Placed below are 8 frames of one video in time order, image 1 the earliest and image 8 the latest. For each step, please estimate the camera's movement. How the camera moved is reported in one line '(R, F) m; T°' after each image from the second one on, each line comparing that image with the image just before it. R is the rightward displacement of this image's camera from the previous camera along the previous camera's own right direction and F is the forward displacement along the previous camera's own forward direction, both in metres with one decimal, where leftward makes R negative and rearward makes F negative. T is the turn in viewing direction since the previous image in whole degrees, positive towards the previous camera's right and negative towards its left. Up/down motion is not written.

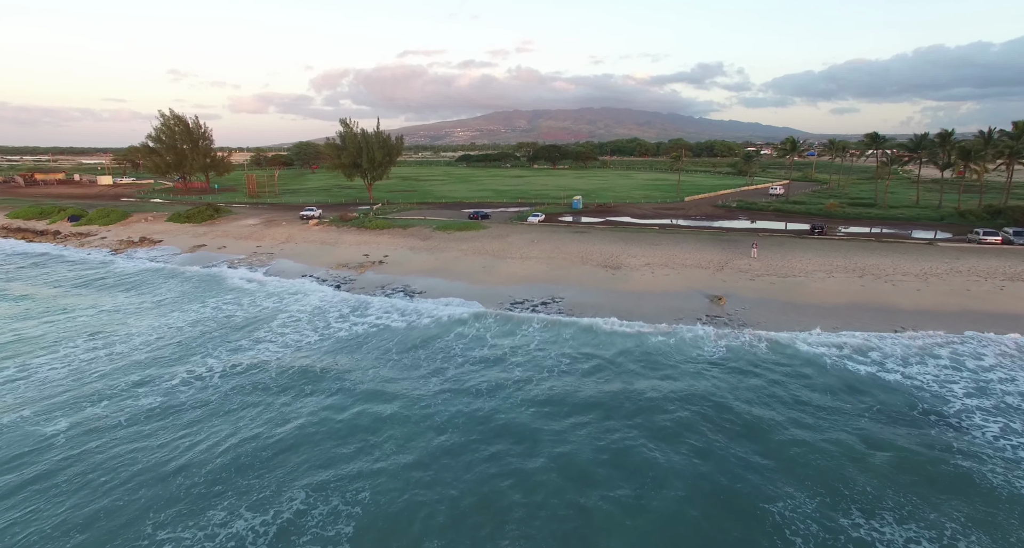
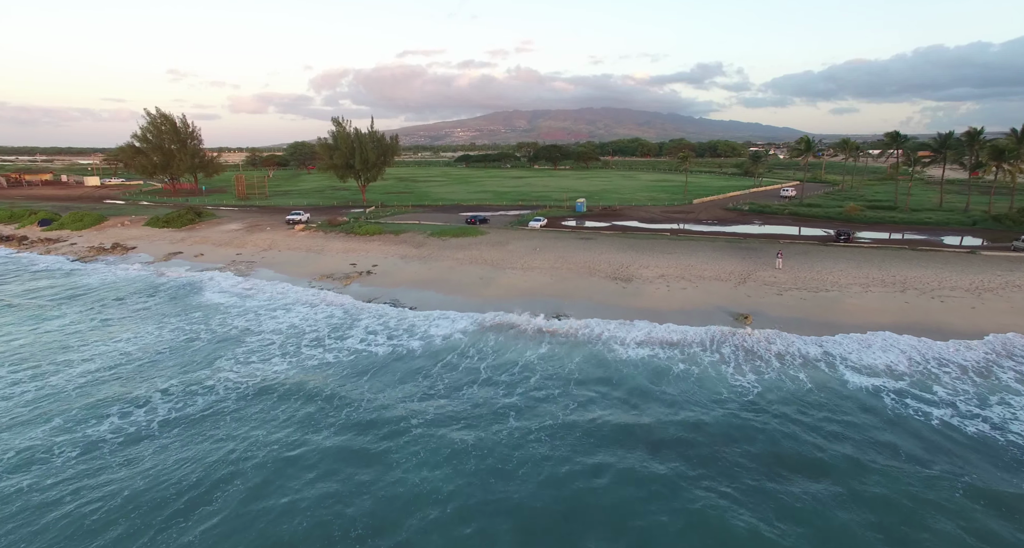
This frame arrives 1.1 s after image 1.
(0.0, +3.3) m; 0°
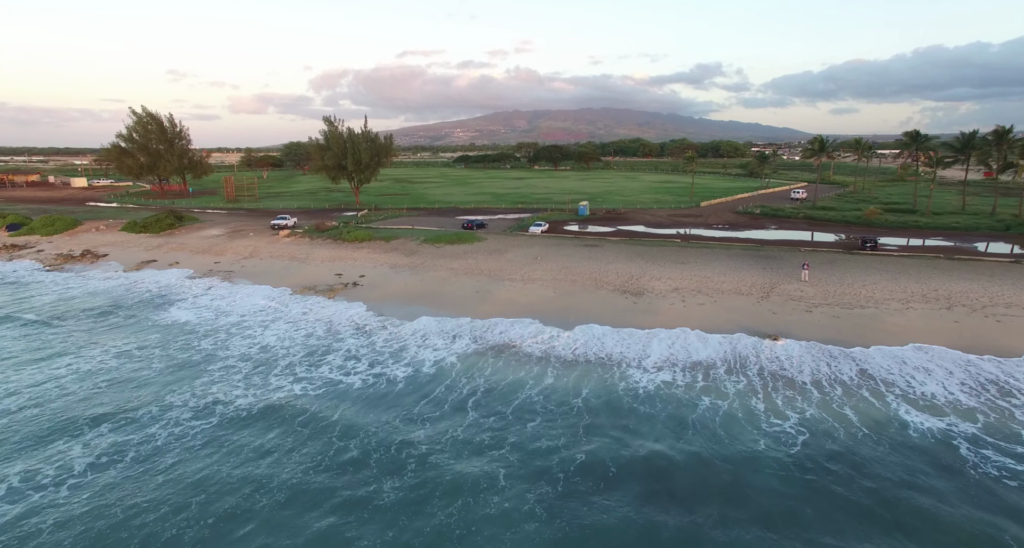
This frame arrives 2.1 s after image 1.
(0.0, +3.0) m; 0°
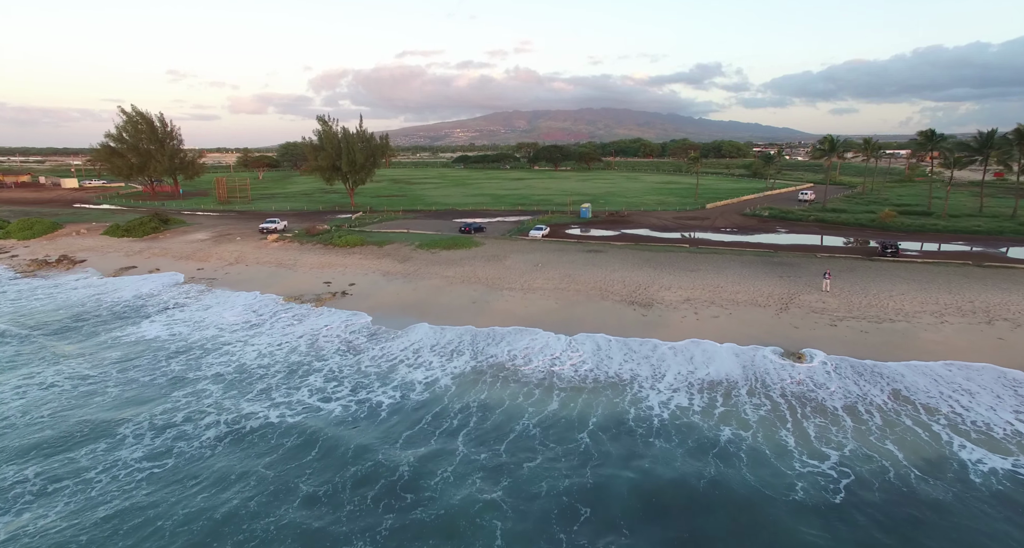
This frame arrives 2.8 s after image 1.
(0.0, +2.1) m; 0°
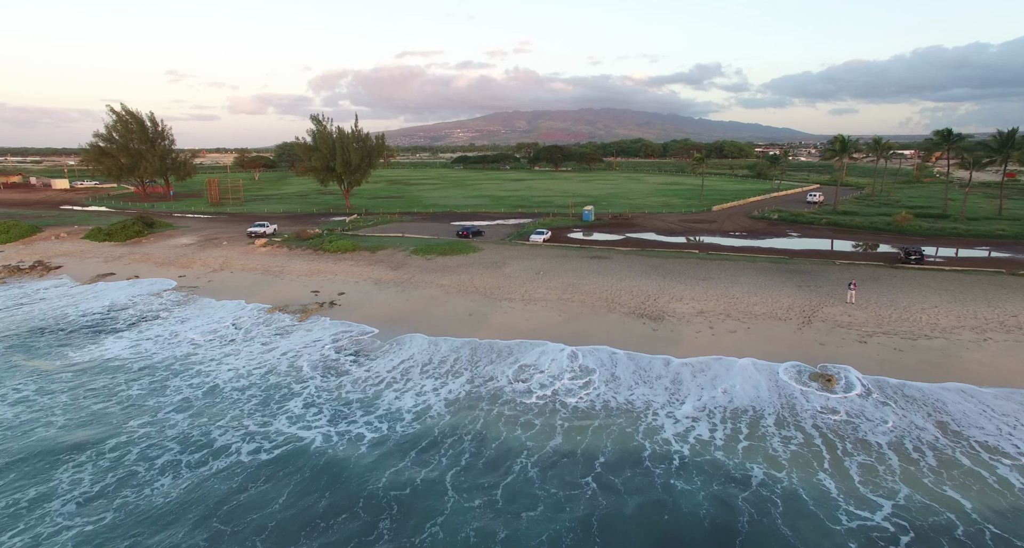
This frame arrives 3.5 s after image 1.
(0.0, +2.1) m; 0°
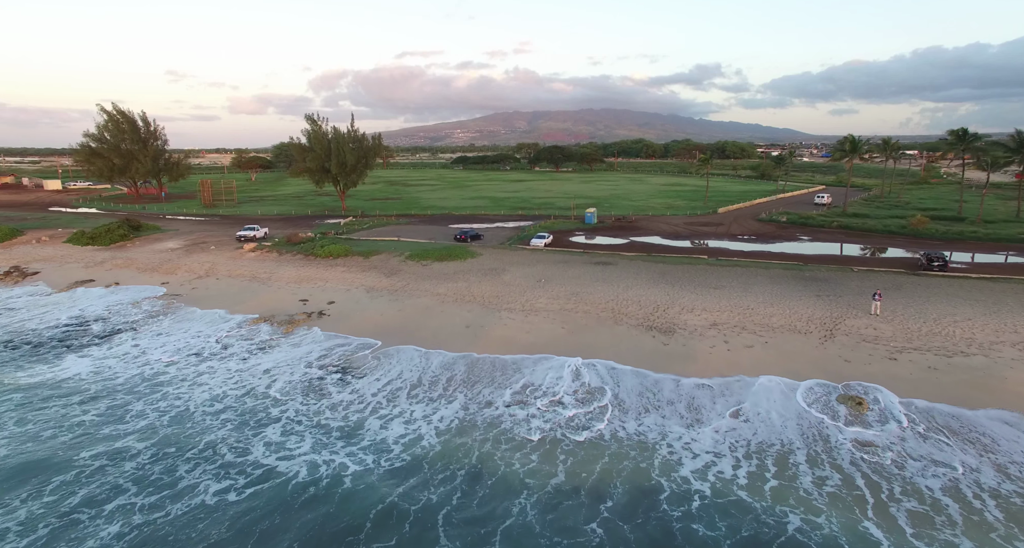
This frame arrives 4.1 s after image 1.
(0.0, +1.7) m; 0°
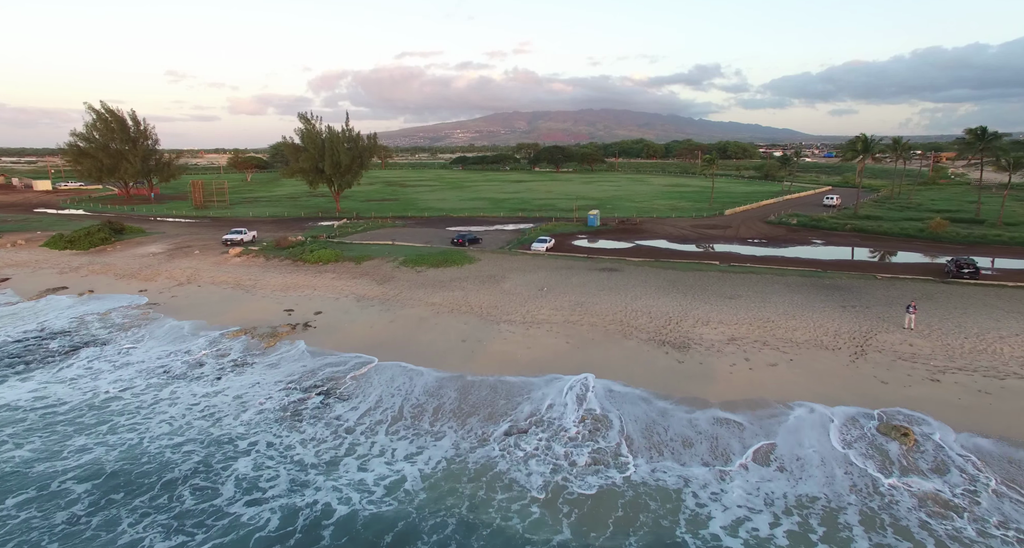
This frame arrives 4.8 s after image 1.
(0.0, +2.0) m; 0°
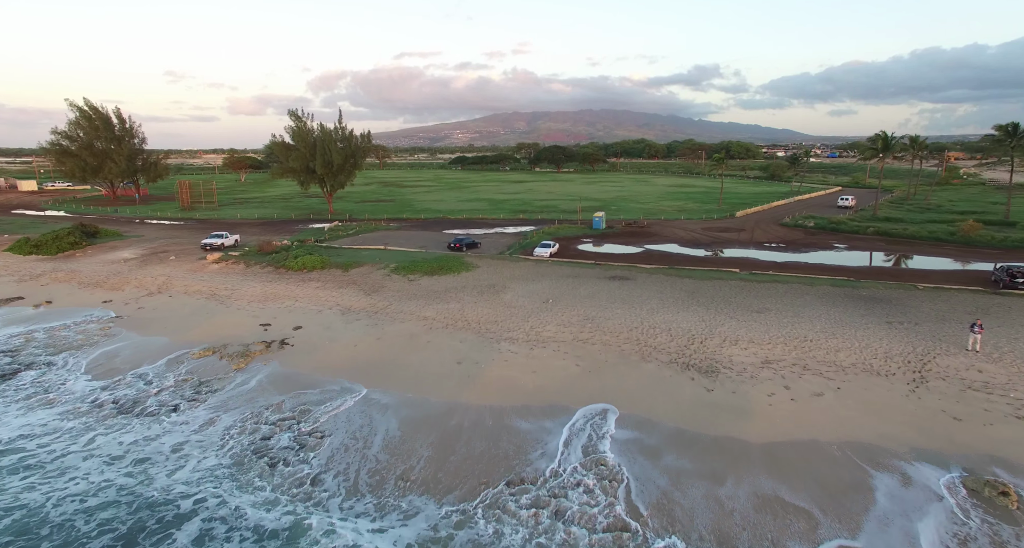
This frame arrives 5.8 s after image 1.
(-0.1, +2.9) m; 0°
